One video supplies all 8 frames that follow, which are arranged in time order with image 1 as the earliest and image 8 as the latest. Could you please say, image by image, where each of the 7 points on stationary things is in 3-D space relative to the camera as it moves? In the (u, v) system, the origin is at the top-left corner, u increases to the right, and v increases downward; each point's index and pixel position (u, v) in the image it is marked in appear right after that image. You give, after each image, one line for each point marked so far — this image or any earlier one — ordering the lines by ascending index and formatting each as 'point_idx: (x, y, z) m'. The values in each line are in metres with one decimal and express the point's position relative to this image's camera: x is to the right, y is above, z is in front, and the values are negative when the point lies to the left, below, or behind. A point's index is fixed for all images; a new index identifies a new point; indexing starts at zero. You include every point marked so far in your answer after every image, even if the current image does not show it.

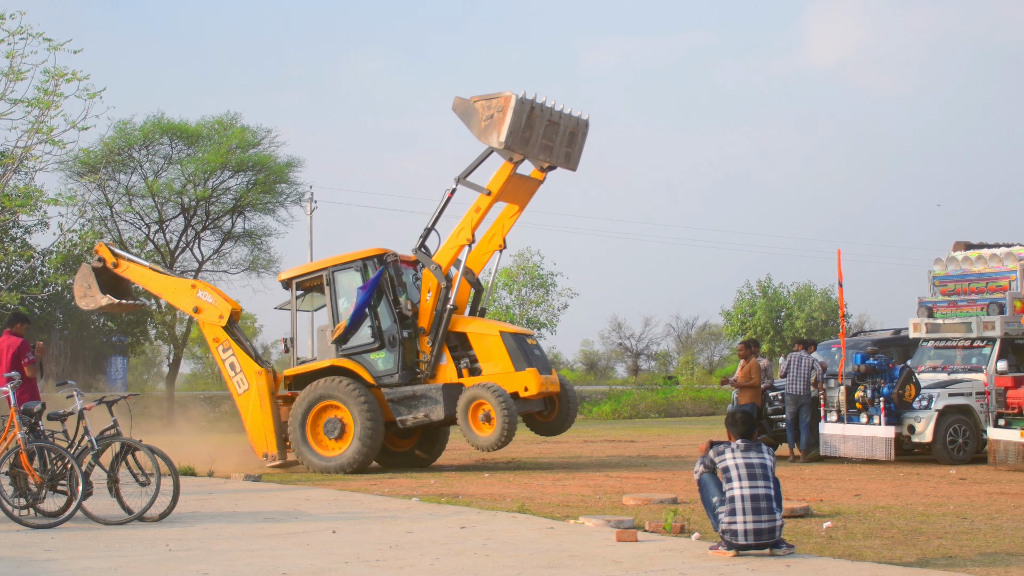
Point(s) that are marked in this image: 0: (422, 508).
0: (-1.1, -2.6, +12.3) m
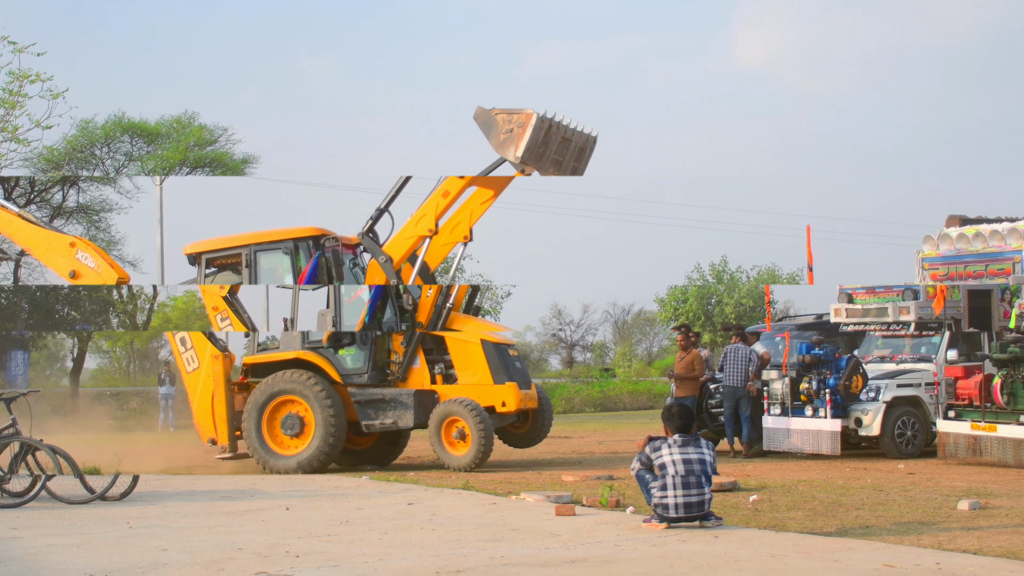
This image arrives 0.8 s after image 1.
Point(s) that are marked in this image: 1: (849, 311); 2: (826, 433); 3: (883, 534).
0: (-1.8, -2.5, +12.9) m
1: (+4.6, -0.3, +14.5) m
2: (+3.7, -1.7, +13.4) m
3: (+4.3, -2.8, +11.5) m
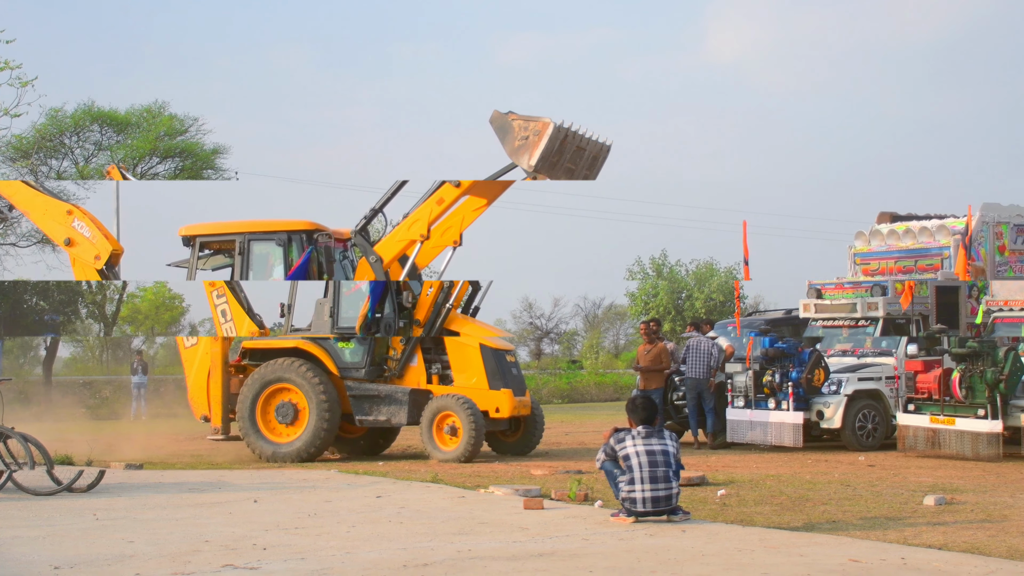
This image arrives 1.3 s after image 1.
0: (-2.2, -2.4, +12.9) m
1: (+4.2, -0.3, +14.5) m
2: (+3.4, -1.6, +13.4) m
3: (+3.9, -2.7, +11.5) m
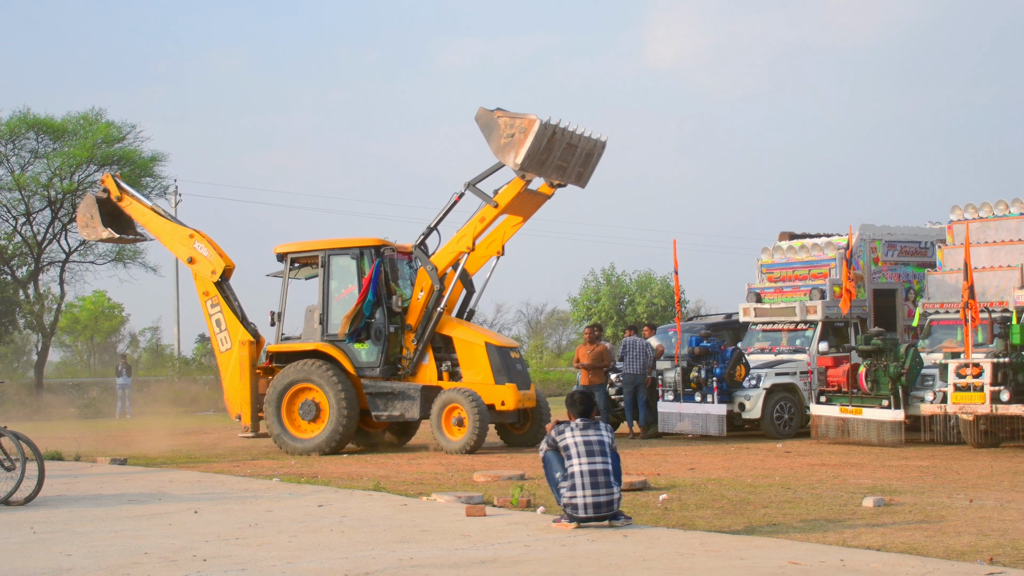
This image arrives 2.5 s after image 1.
0: (-2.9, -2.5, +12.8) m
1: (+3.4, -0.3, +14.6) m
2: (+2.6, -1.7, +13.5) m
3: (+3.2, -2.8, +11.6) m
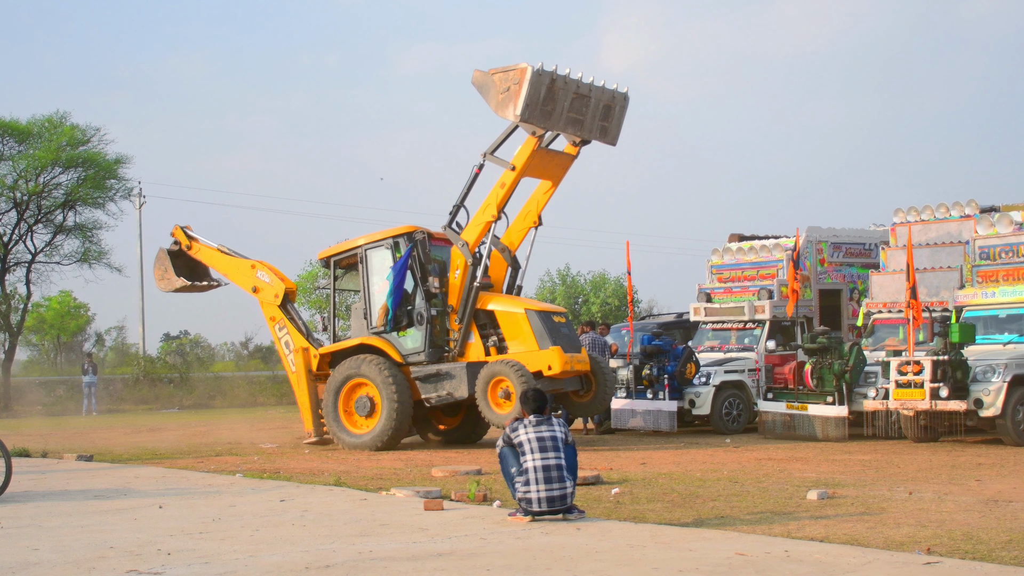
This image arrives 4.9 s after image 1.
0: (-3.5, -2.5, +13.2) m
1: (+2.9, -0.3, +14.9) m
2: (+2.1, -1.7, +13.9) m
3: (+2.7, -2.8, +12.0) m
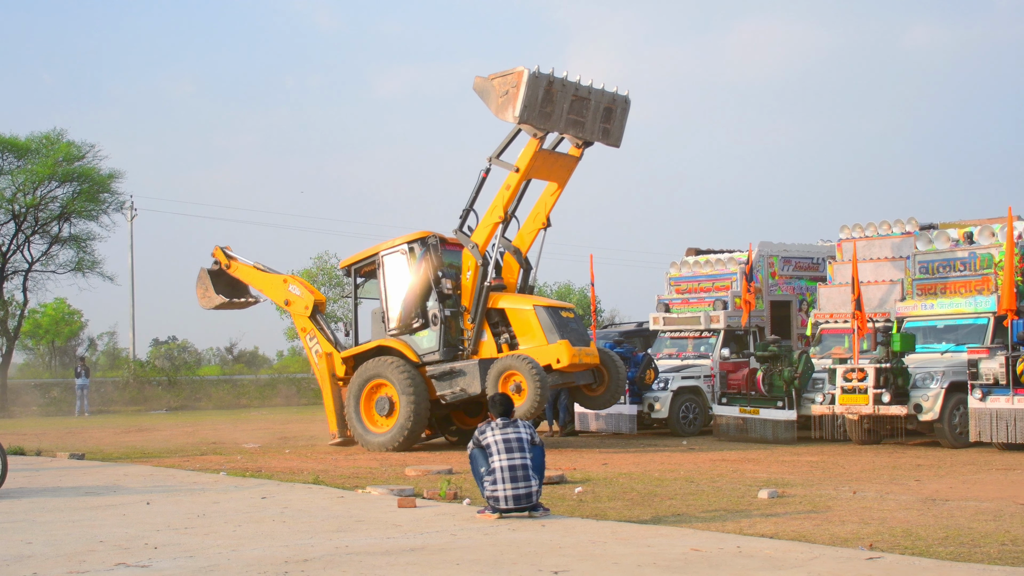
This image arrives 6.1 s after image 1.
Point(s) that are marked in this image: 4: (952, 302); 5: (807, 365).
0: (-3.9, -2.6, +13.9) m
1: (+2.4, -0.5, +15.8) m
2: (+1.6, -1.8, +14.7) m
3: (+2.2, -2.9, +12.8) m
4: (+5.9, -0.2, +13.7) m
5: (+4.0, -1.0, +13.9) m
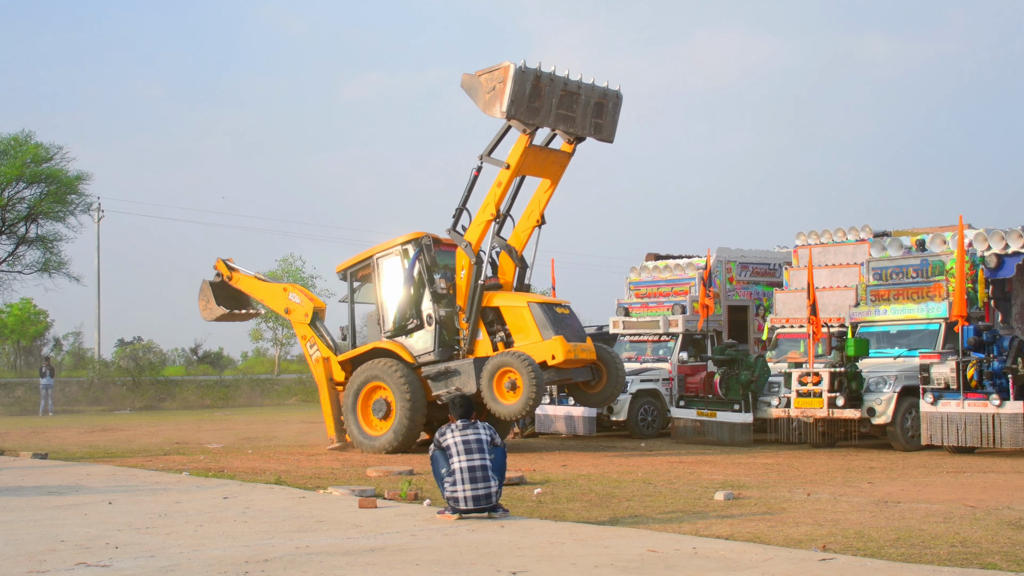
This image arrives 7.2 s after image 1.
0: (-4.4, -2.7, +14.0) m
1: (+1.9, -0.5, +16.0) m
2: (+1.1, -1.9, +14.9) m
3: (+1.7, -3.0, +13.0) m
4: (+5.4, -0.3, +14.0) m
5: (+3.5, -1.1, +14.1) m
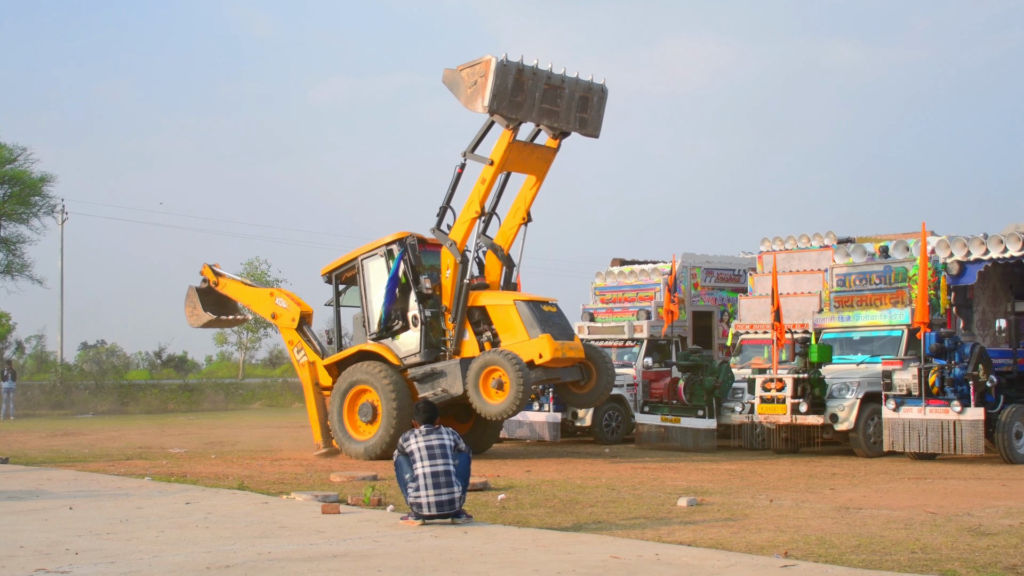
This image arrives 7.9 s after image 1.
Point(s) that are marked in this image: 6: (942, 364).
0: (-4.9, -2.7, +13.9) m
1: (+1.4, -0.6, +16.0) m
2: (+0.6, -2.0, +14.8) m
3: (+1.2, -3.1, +13.0) m
4: (+4.9, -0.4, +14.0) m
5: (+3.0, -1.2, +14.1) m
6: (+5.4, -1.0, +12.7) m
